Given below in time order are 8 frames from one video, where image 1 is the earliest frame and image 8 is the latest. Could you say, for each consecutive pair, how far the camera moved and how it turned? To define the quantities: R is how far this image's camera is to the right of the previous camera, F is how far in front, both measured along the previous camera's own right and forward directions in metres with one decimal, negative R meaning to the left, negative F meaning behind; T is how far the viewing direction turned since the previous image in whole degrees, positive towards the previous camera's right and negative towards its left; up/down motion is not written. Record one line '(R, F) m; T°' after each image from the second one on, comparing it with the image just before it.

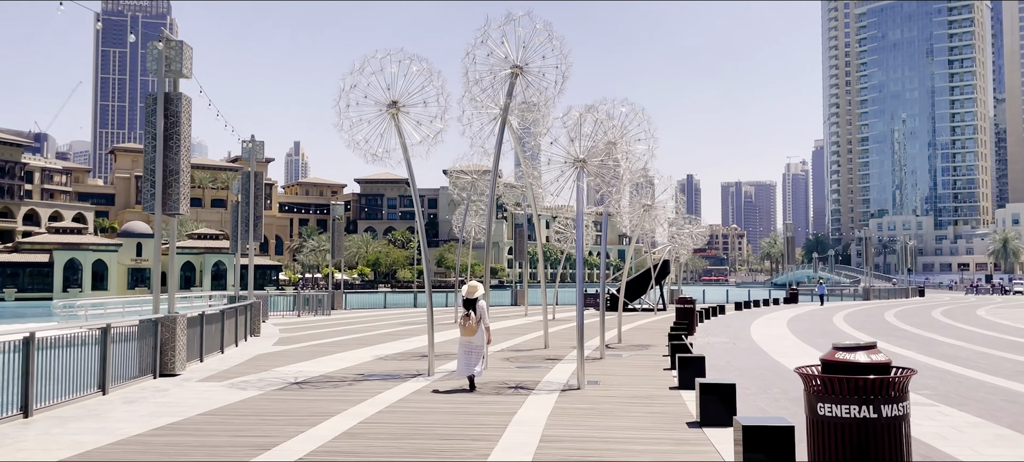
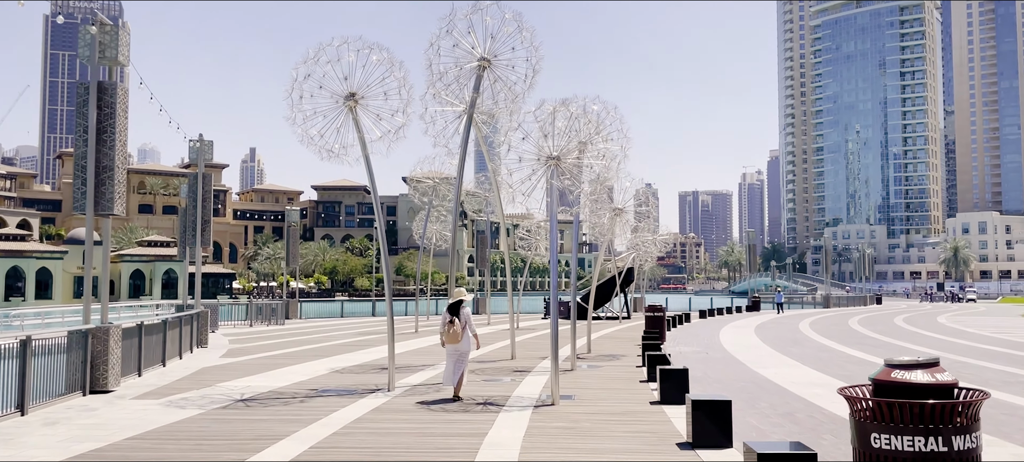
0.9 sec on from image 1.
(-0.1, +0.9) m; +3°
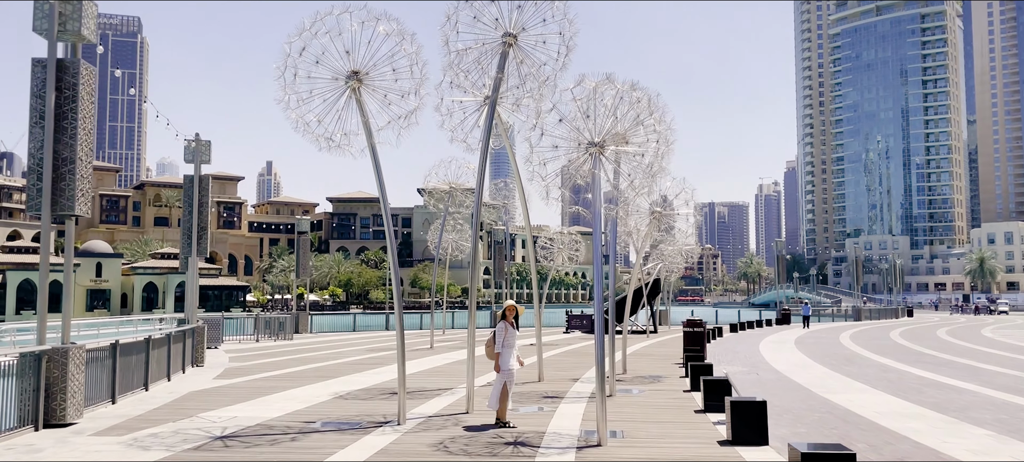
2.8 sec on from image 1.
(-0.2, +1.9) m; -1°
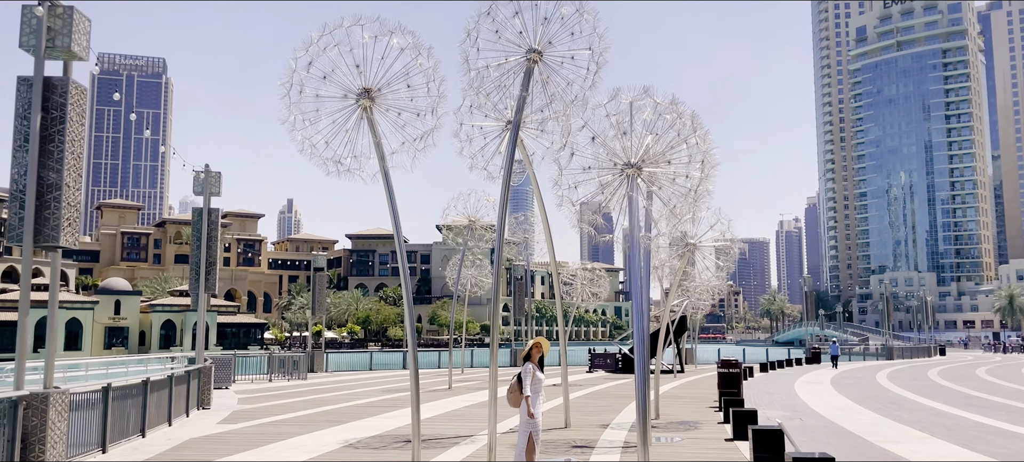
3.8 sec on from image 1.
(-0.1, +1.0) m; -1°
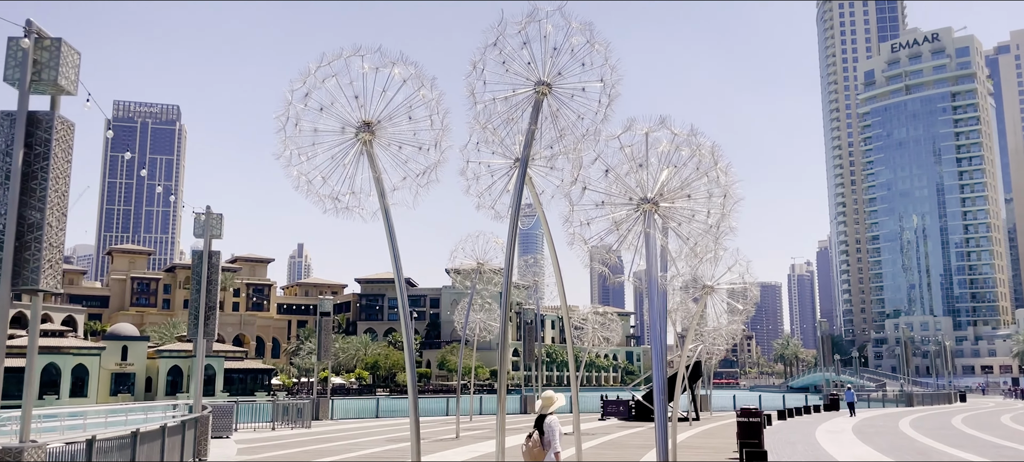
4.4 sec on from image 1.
(0.0, +0.6) m; -1°
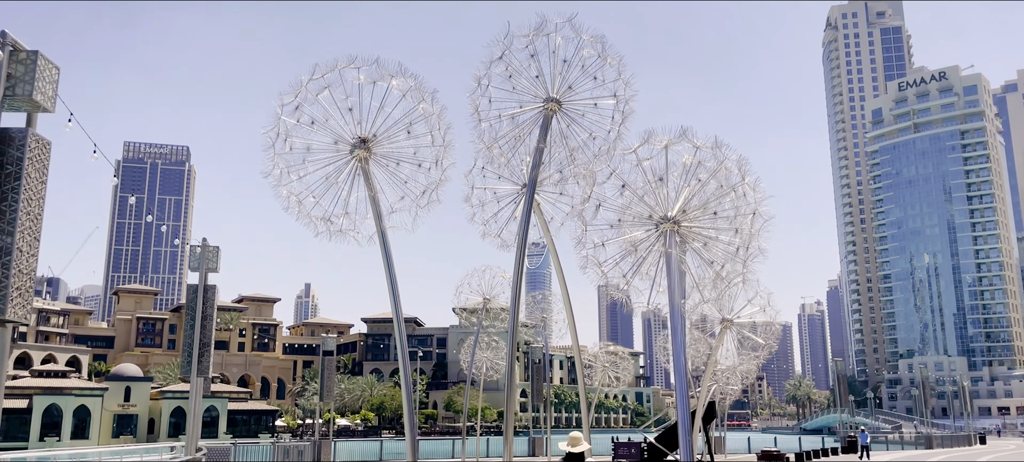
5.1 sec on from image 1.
(0.0, +0.7) m; -1°
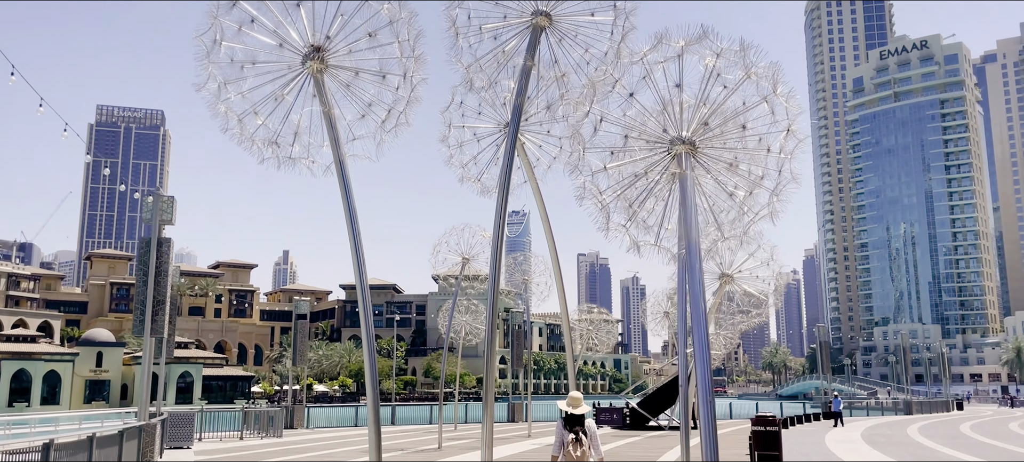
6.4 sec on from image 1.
(0.0, +1.2) m; +1°
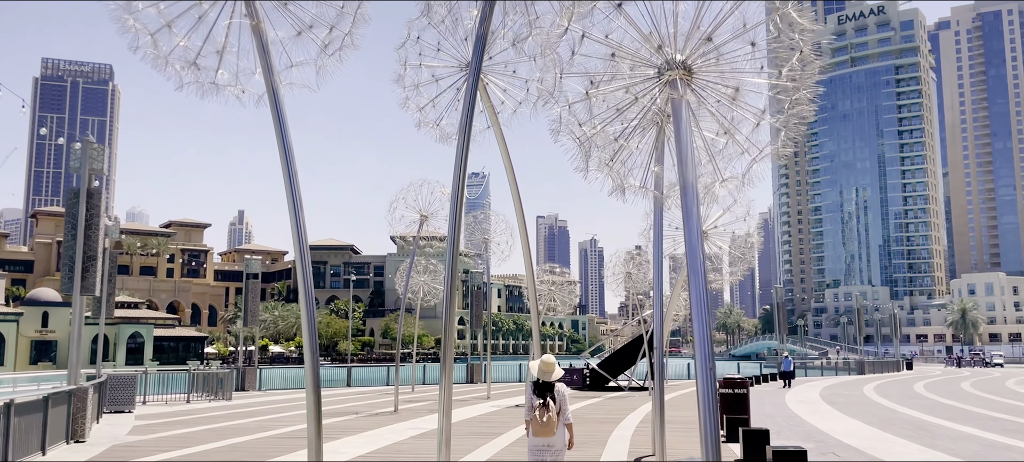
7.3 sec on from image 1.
(0.0, +0.8) m; +3°
